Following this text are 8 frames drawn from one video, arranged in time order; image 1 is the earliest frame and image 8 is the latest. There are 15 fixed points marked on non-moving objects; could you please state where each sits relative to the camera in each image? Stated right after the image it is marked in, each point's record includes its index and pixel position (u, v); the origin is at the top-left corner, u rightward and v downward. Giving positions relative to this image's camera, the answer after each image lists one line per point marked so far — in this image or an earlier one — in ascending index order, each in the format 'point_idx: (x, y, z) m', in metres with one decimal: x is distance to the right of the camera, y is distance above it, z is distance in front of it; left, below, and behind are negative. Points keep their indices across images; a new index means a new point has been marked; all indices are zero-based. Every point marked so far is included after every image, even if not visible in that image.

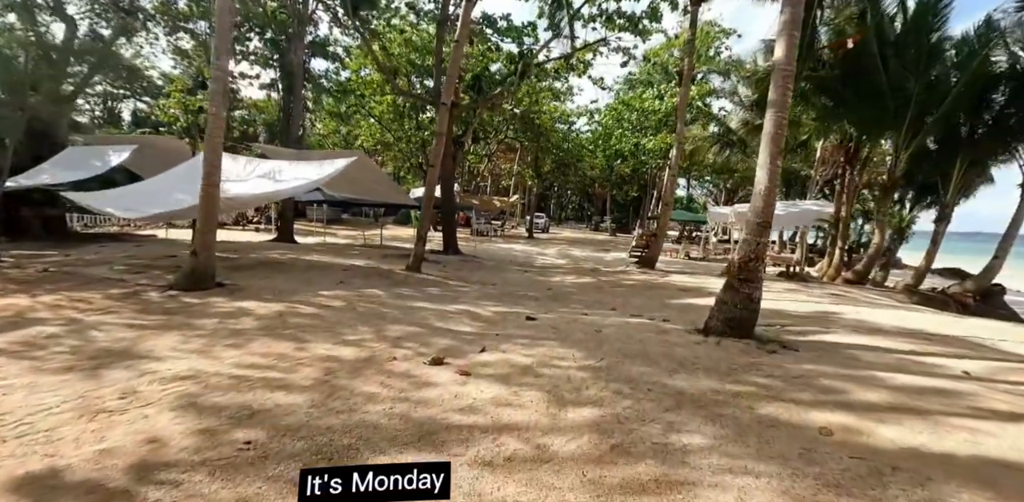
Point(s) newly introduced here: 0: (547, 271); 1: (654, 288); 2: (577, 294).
0: (+1.0, -0.6, +14.4) m
1: (+2.8, -0.8, +10.2) m
2: (+1.2, -0.8, +9.4) m
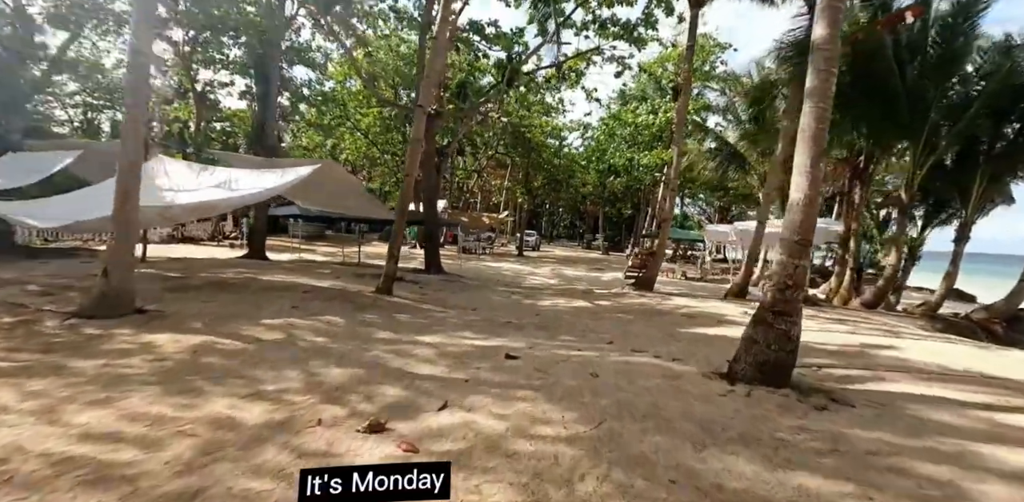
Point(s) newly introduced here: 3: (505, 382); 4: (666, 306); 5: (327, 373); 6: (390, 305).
0: (+0.6, -1.1, +13.2) m
1: (+2.5, -1.1, +9.0) m
2: (+0.9, -1.1, +8.2) m
3: (-0.1, -1.2, +4.6) m
4: (+3.1, -1.1, +10.2) m
5: (-1.6, -1.1, +4.6) m
6: (-2.1, -0.9, +8.7) m
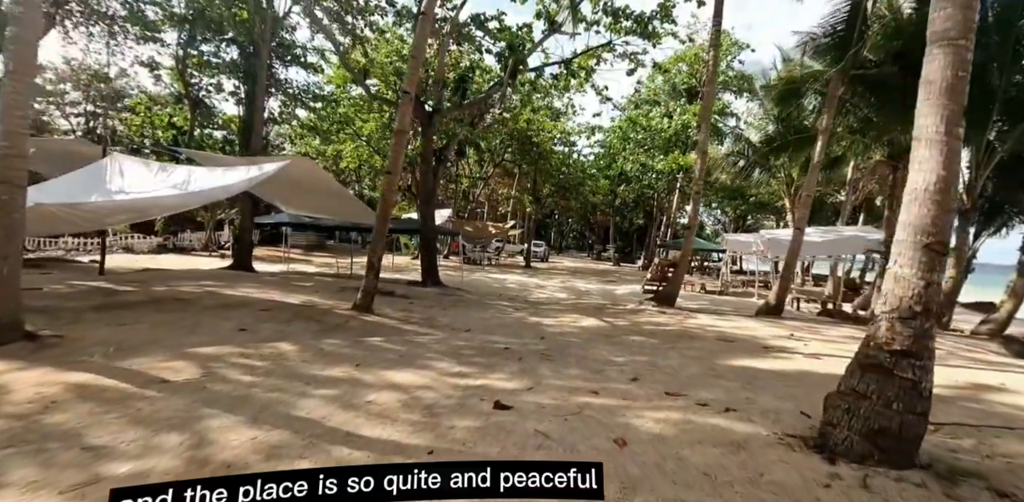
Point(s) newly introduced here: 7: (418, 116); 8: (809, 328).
0: (+0.7, -1.3, +11.7) m
1: (+2.5, -1.3, +7.5) m
2: (+0.9, -1.3, +6.7) m
3: (-0.1, -1.2, +3.1) m
4: (+3.1, -1.3, +8.7) m
5: (-1.7, -1.1, +3.1) m
6: (-2.1, -1.1, +7.3) m
7: (-2.7, +3.9, +14.9) m
8: (+5.3, -1.4, +9.3) m
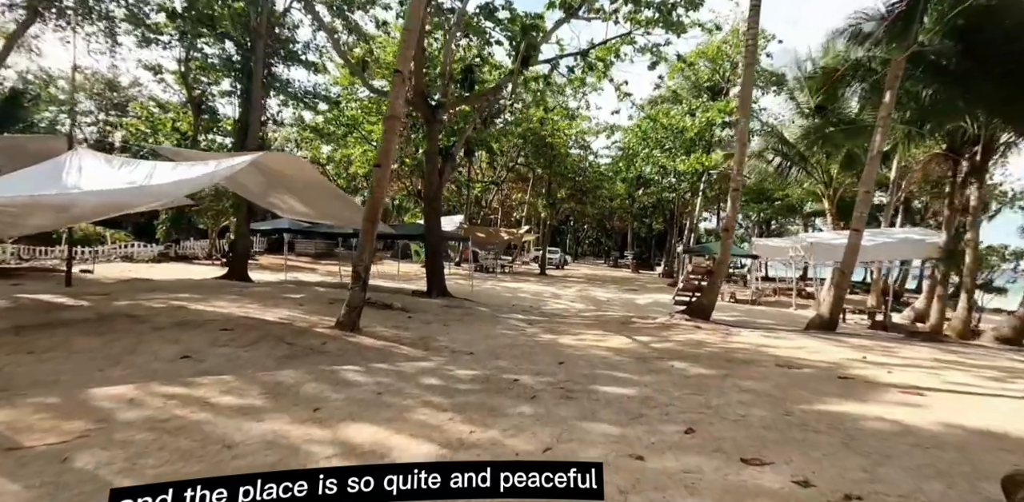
0: (+0.9, -1.5, +10.3) m
1: (+2.7, -1.4, +6.1) m
2: (+1.0, -1.3, +5.4) m
3: (-0.1, -1.2, +1.8) m
4: (+3.2, -1.4, +7.3) m
5: (-1.7, -1.2, +1.9) m
6: (-1.9, -1.2, +6.0) m
7: (-2.4, +3.7, +13.7) m
8: (+5.5, -1.5, +7.8) m
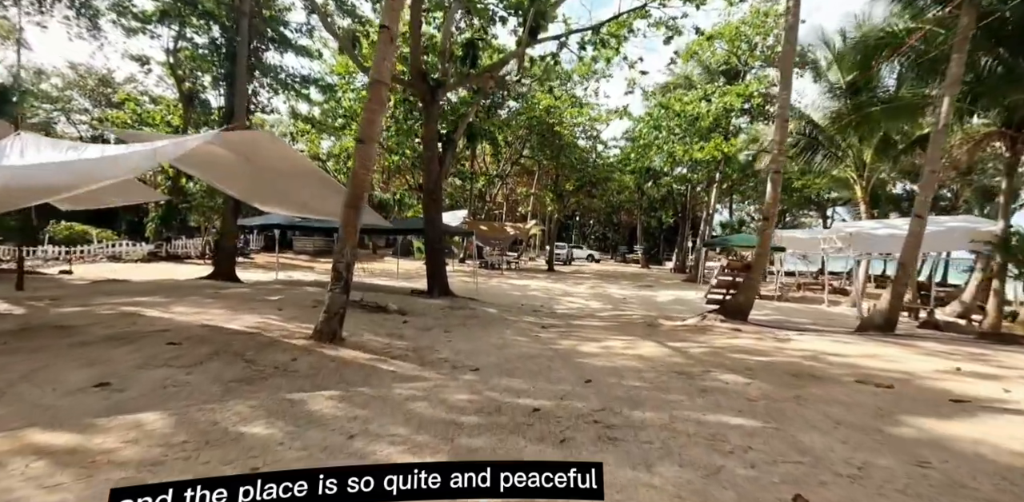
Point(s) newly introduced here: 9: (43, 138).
0: (+1.1, -1.3, +9.1) m
1: (+2.8, -1.3, +4.9) m
2: (+1.2, -1.3, +4.1) m
3: (0.0, -1.2, +0.6) m
4: (+3.4, -1.2, +6.0) m
5: (-1.6, -1.1, +0.7) m
6: (-1.8, -1.1, +4.8) m
7: (-2.2, +3.8, +12.5) m
8: (+5.7, -1.4, +6.5) m
9: (-6.8, +1.6, +7.4) m
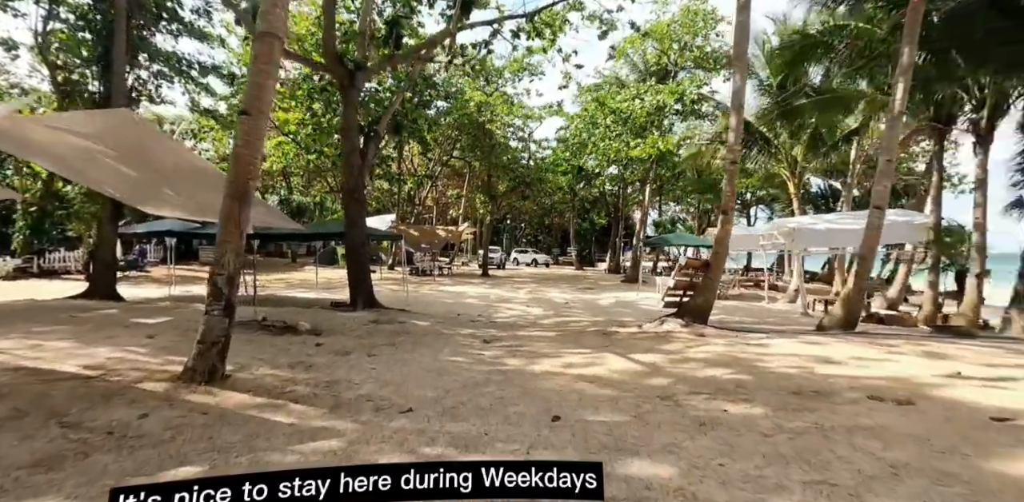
0: (+0.1, -1.4, +8.0) m
1: (+2.4, -1.2, +4.0) m
2: (+0.9, -1.2, +3.1) m
3: (+0.2, -1.2, -0.6) m
4: (+2.8, -1.2, +5.3) m
5: (-1.4, -1.1, -0.7) m
6: (-2.2, -1.2, +3.3) m
7: (-3.7, +3.7, +10.9) m
8: (+5.0, -1.3, +6.1) m
9: (-7.5, +1.4, +5.3) m
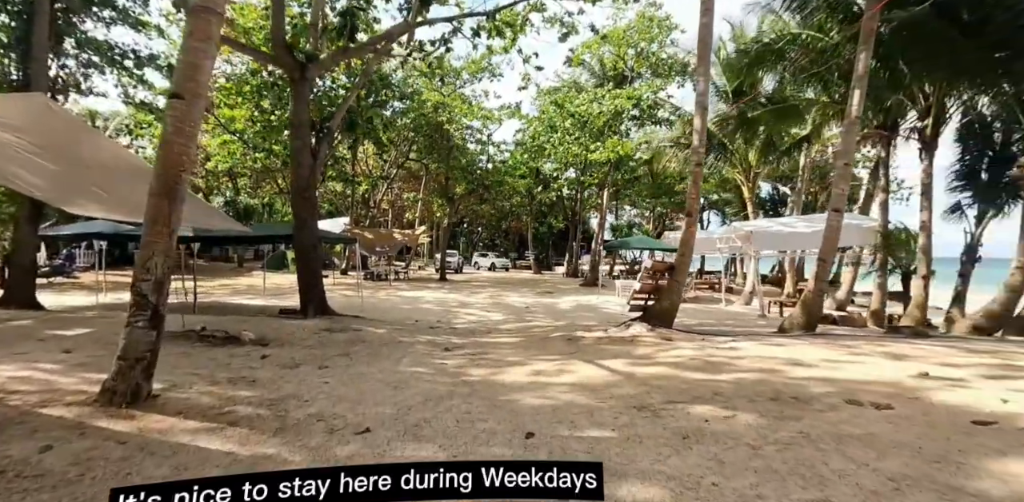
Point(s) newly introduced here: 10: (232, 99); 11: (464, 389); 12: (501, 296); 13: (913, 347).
0: (-0.4, -1.4, +7.7) m
1: (+2.2, -1.2, +3.9) m
2: (+0.7, -1.2, +2.8) m
3: (+0.3, -1.1, -0.9) m
4: (+2.5, -1.2, +5.1) m
5: (-1.2, -1.1, -1.2) m
6: (-2.3, -1.2, +2.8) m
7: (-4.5, +3.6, +10.3) m
8: (+4.6, -1.3, +6.1) m
9: (-7.8, +1.4, +4.4) m
10: (-9.6, +5.2, +17.6) m
11: (-0.4, -1.3, +4.7) m
12: (-0.4, -1.5, +17.4) m
13: (+5.4, -1.3, +7.0) m
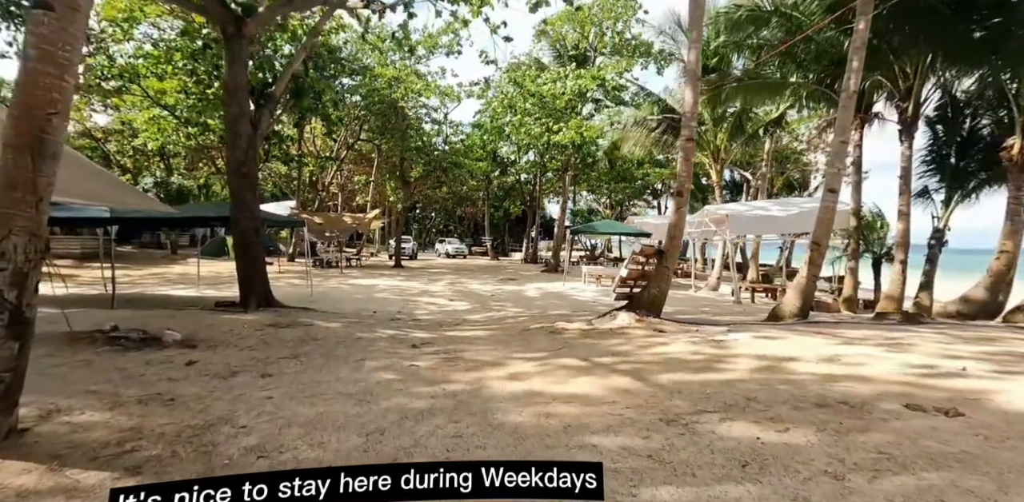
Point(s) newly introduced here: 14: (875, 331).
0: (-0.7, -1.2, +6.8) m
1: (+2.2, -1.1, +3.3) m
2: (+0.8, -1.1, +2.0) m
3: (+0.8, -1.1, -1.7) m
4: (+2.4, -1.0, +4.5) m
5: (-0.7, -1.1, -2.1) m
6: (-2.2, -1.1, +1.8) m
7: (-5.1, +3.9, +8.9) m
8: (+4.4, -1.1, +5.7) m
9: (-7.8, +1.5, +2.7) m
10: (-10.8, +5.6, +15.7) m
11: (-0.5, -1.1, +3.8) m
12: (-1.6, -1.1, +16.5) m
13: (+5.2, -1.1, +6.6) m
14: (+5.0, -1.1, +7.0) m
